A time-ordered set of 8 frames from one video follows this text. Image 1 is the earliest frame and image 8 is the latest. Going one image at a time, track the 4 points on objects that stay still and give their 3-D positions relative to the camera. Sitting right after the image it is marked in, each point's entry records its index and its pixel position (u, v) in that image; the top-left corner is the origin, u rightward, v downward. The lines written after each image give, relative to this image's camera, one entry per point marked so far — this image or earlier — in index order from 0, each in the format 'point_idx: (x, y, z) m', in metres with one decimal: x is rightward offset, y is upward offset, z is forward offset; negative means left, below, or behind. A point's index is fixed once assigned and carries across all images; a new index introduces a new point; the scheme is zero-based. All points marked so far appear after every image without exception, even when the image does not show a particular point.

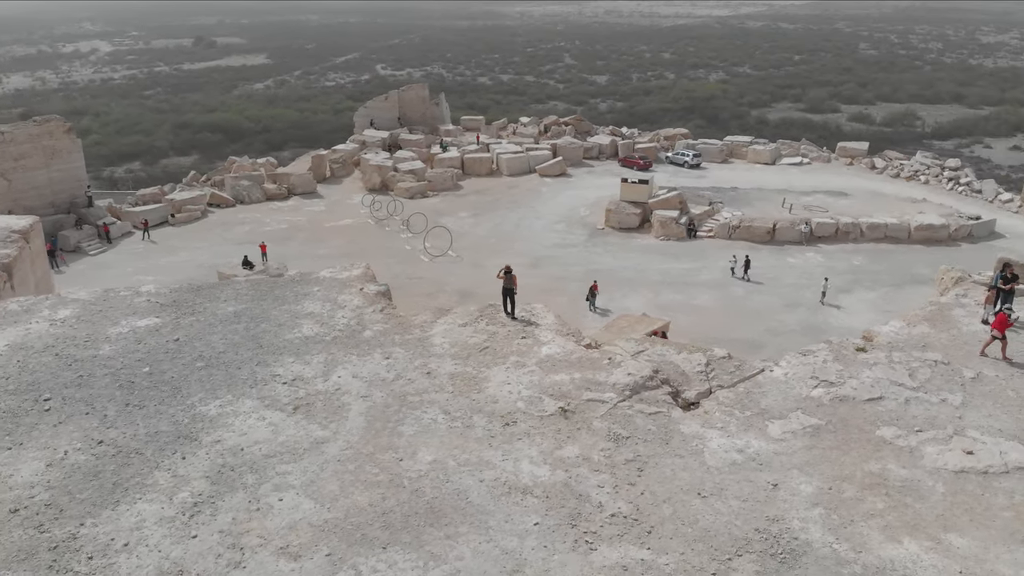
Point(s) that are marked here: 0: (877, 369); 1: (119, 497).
0: (+4.0, -0.9, +9.2) m
1: (-3.4, -1.8, +7.3) m
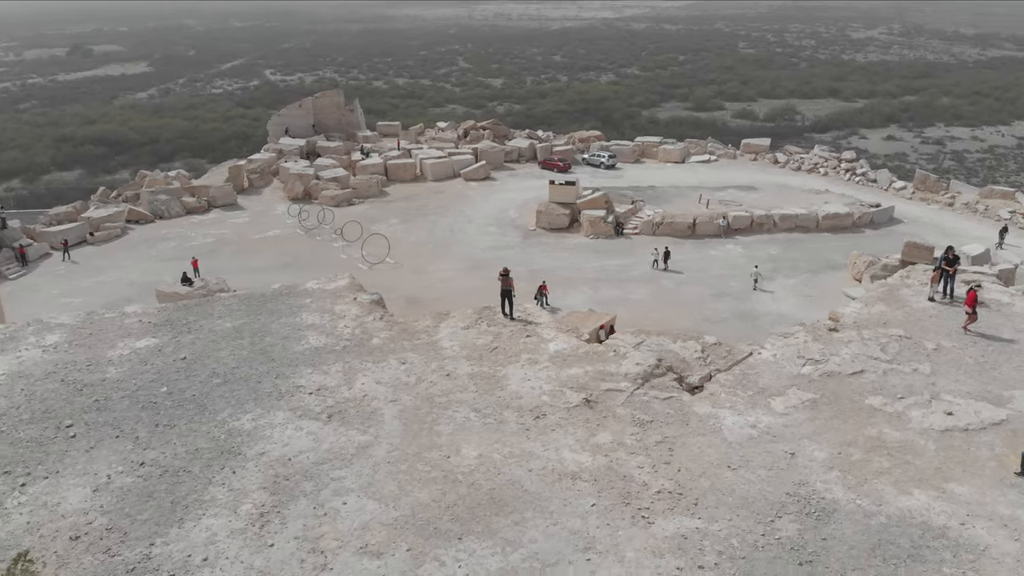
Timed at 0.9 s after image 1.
0: (+4.2, -0.7, +10.2) m
1: (-2.9, -2.0, +7.4) m
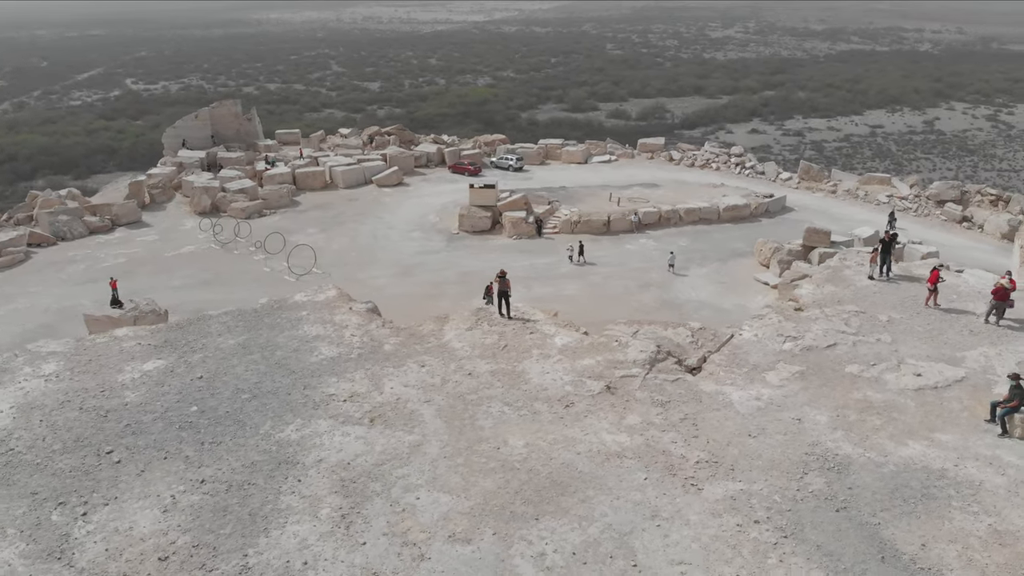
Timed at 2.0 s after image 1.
0: (+4.3, -0.5, +11.5) m
1: (-2.2, -2.1, +7.7) m
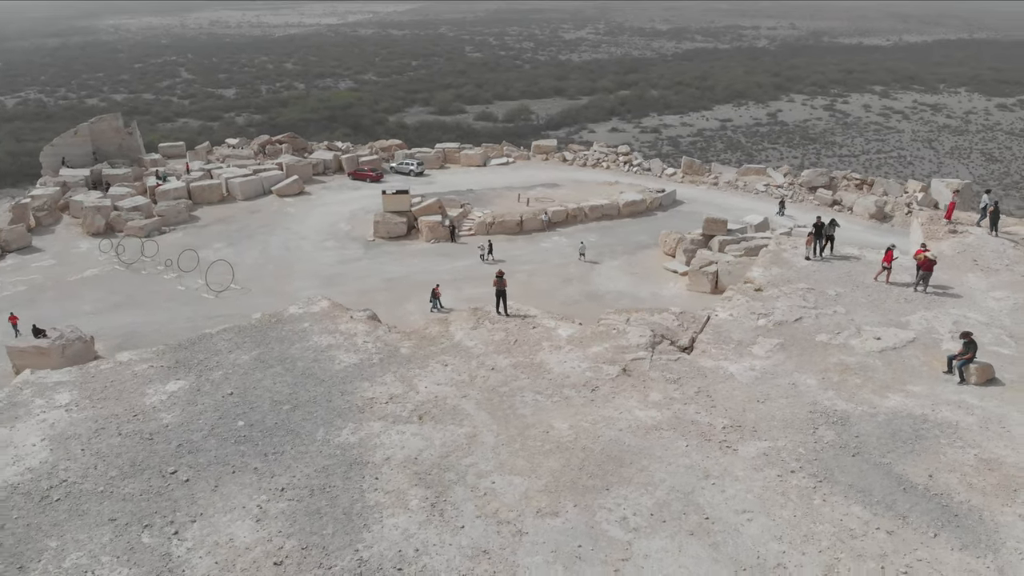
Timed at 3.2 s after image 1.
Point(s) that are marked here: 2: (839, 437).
0: (+4.2, -0.2, +13.0) m
1: (-1.4, -2.2, +8.1) m
2: (+3.7, -1.7, +9.4) m
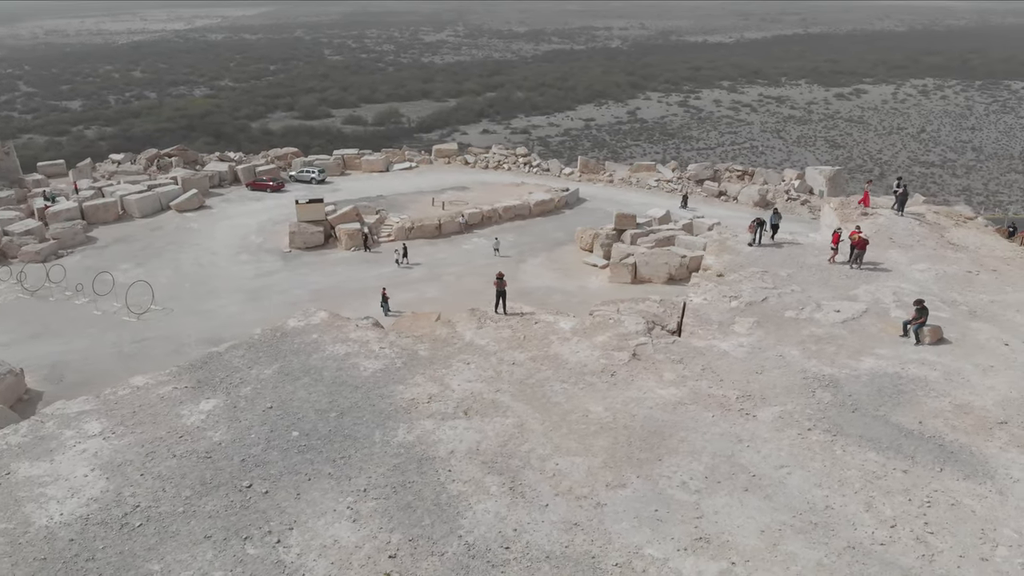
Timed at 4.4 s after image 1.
0: (+4.0, +0.1, +14.4) m
1: (-0.6, -2.3, +8.7) m
2: (+4.2, -1.4, +10.8) m
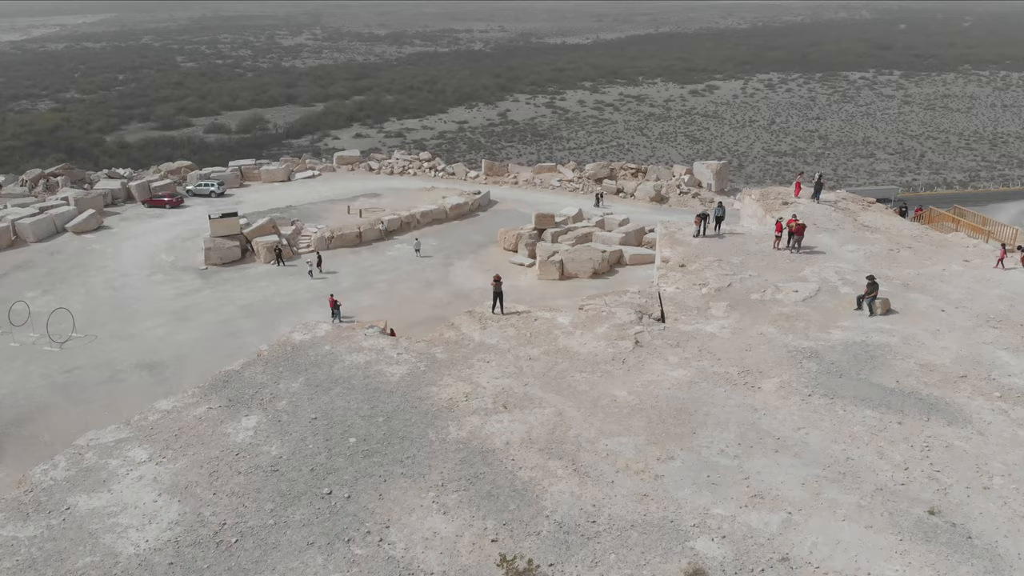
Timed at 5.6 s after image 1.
0: (+3.7, +0.3, +15.8) m
1: (+0.2, -2.3, +9.5) m
2: (+4.5, -1.1, +12.3) m
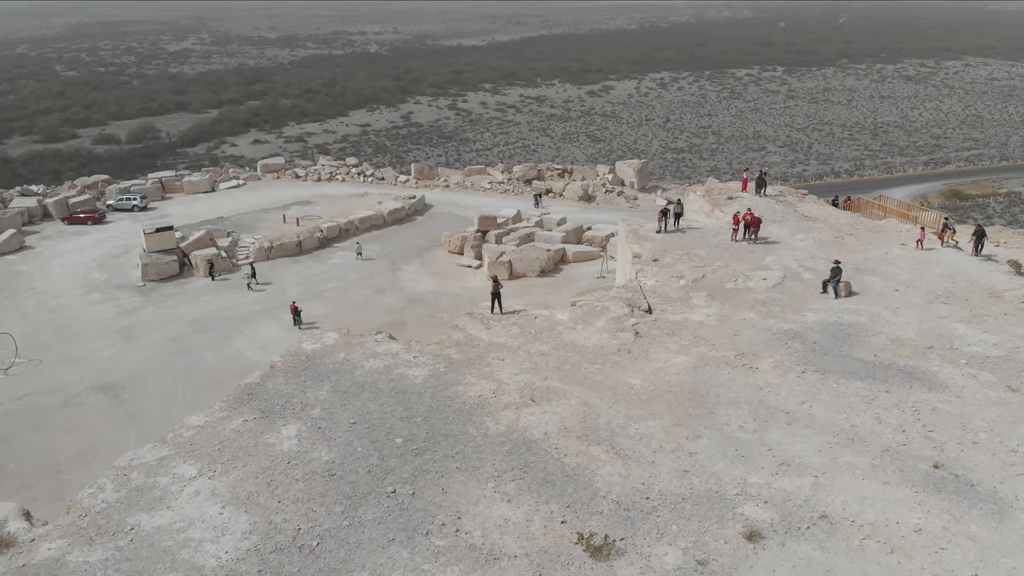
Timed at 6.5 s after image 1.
0: (+3.4, +0.5, +16.9) m
1: (+0.9, -2.3, +10.1) m
2: (+4.7, -0.9, +13.5) m
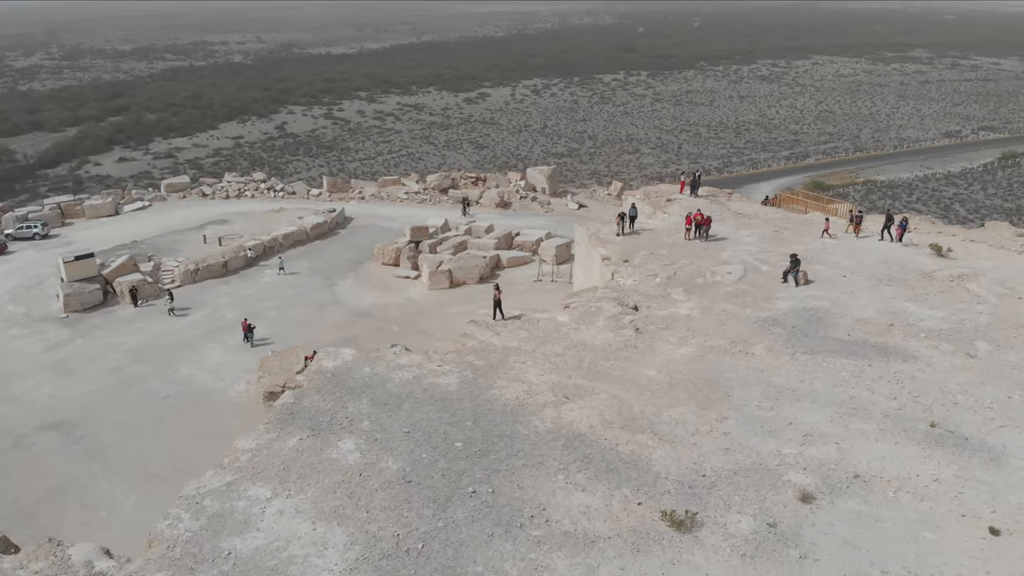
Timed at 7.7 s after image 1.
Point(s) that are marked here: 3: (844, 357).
0: (+3.0, +0.5, +18.1) m
1: (+1.7, -2.3, +11.1) m
2: (+4.9, -0.7, +15.0) m
3: (+5.5, -1.2, +13.9) m
